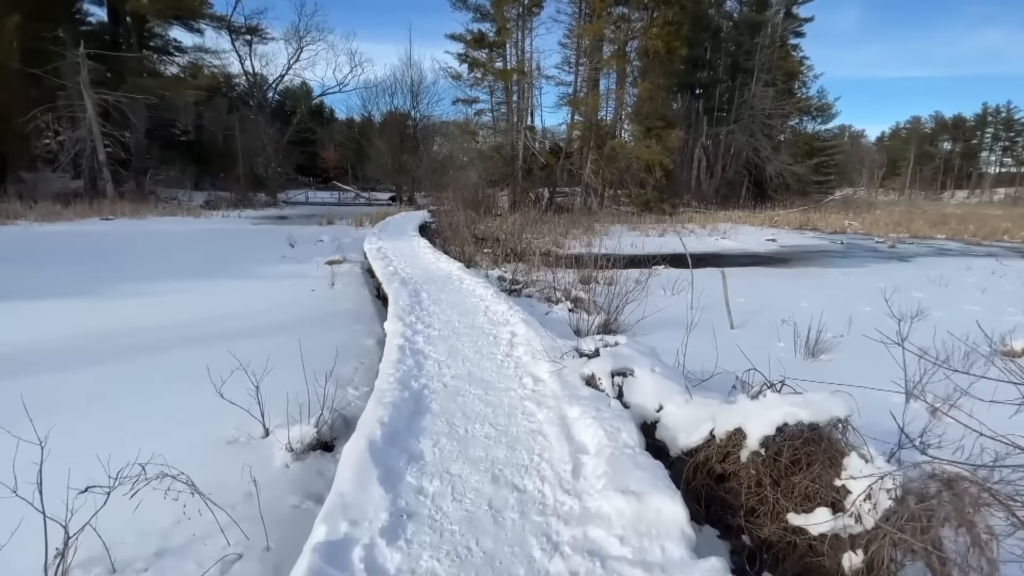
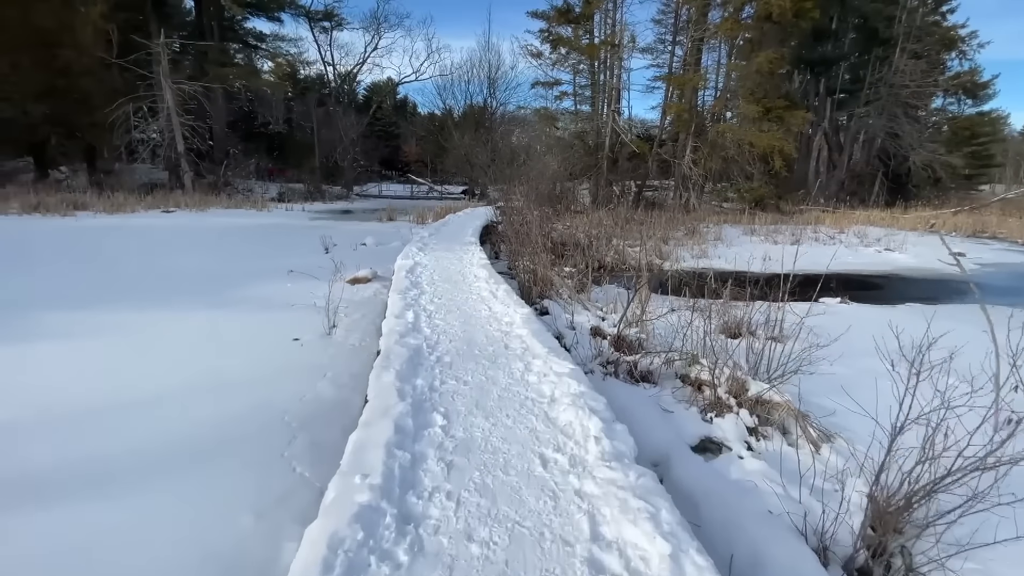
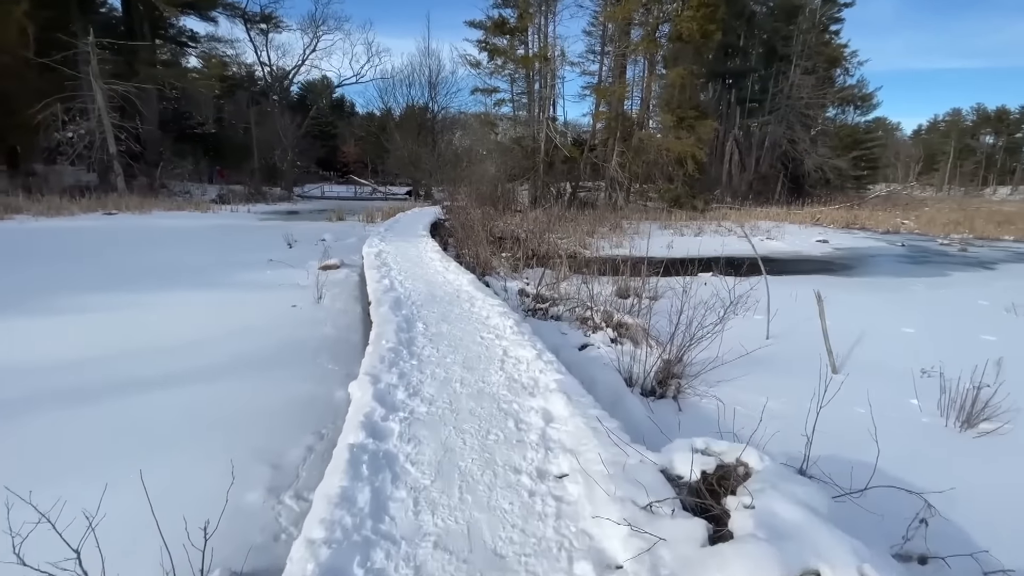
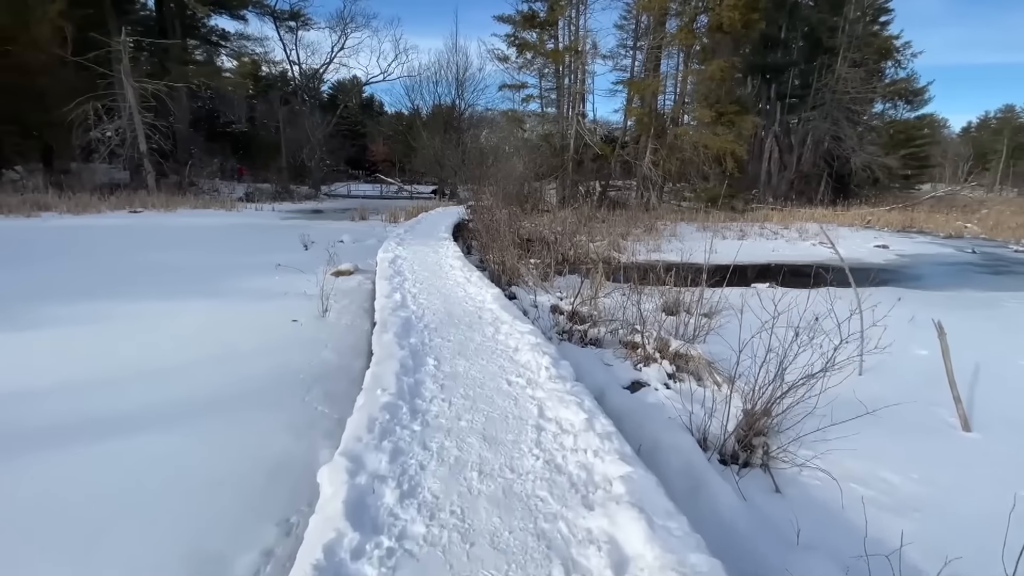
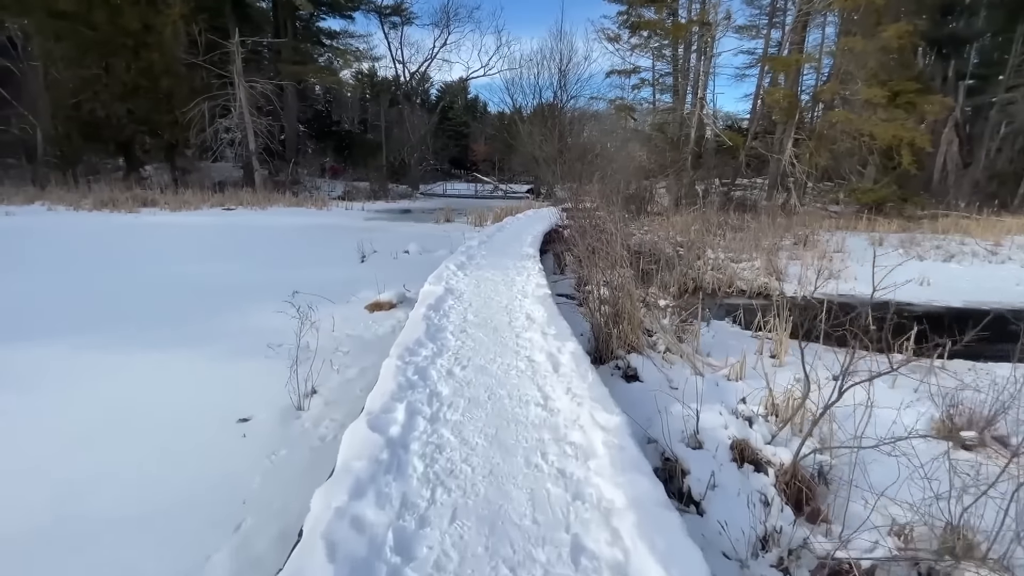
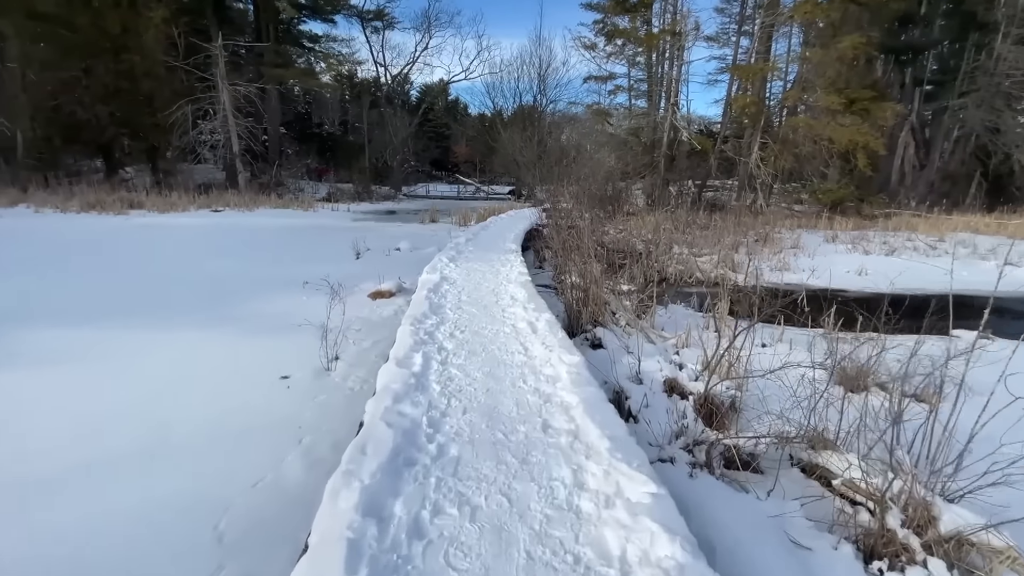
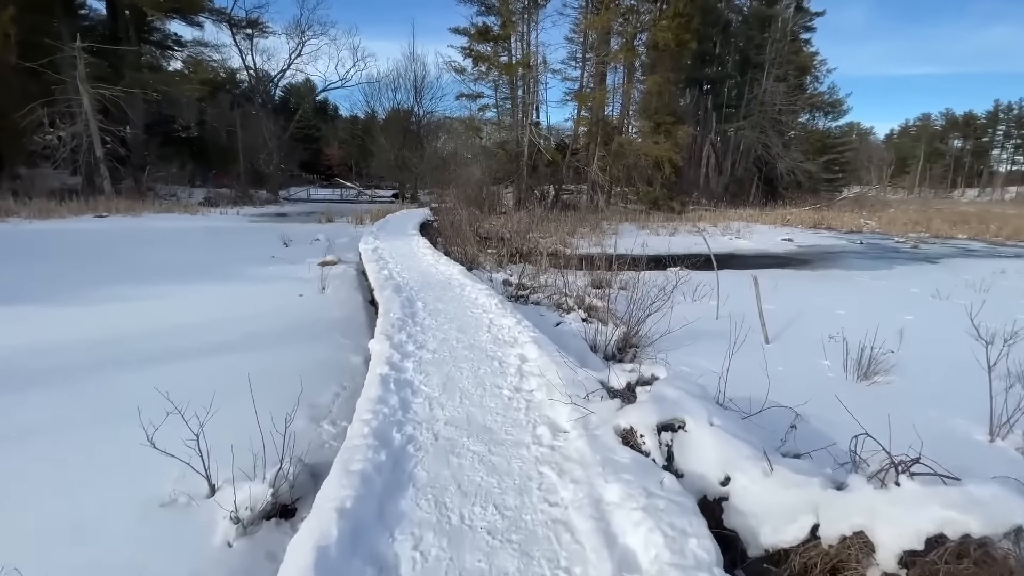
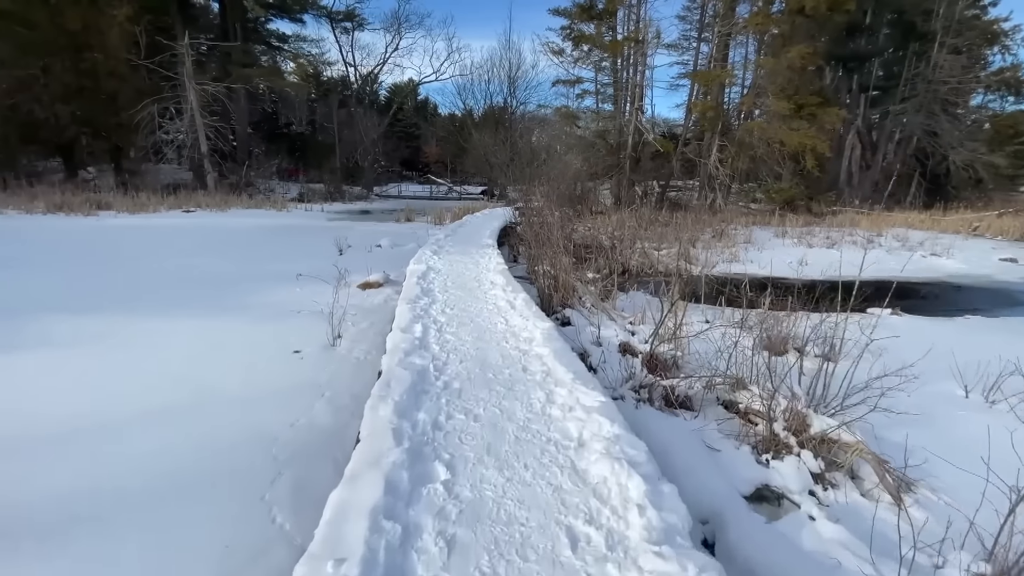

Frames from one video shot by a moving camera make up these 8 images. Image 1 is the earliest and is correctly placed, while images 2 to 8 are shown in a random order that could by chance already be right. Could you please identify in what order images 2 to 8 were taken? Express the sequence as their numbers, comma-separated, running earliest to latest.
7, 3, 4, 2, 8, 6, 5
